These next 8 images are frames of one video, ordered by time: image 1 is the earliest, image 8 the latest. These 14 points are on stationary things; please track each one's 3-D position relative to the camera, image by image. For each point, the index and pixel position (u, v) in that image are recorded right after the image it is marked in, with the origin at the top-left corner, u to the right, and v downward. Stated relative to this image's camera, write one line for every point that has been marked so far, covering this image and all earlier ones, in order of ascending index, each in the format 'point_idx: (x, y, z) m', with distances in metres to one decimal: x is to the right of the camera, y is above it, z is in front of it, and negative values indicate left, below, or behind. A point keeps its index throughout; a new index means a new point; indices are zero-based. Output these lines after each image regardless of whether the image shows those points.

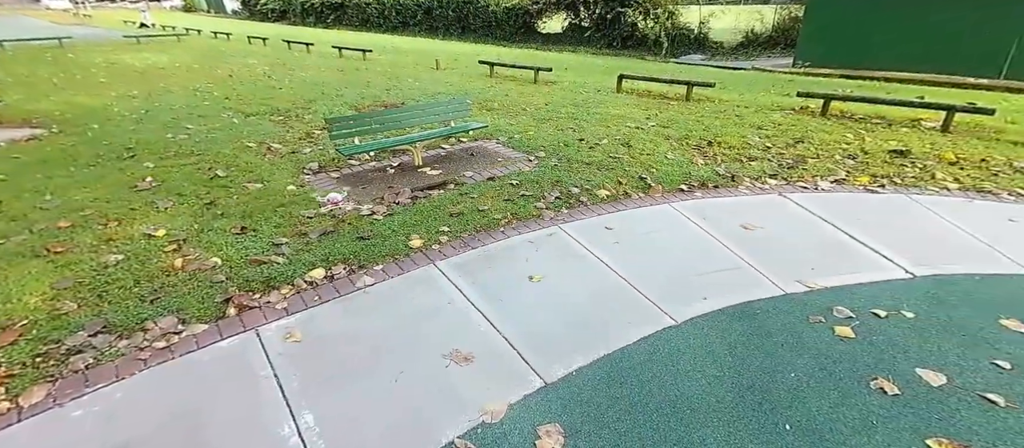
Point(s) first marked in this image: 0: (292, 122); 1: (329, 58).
0: (-3.3, +1.5, +6.7) m
1: (-5.5, +5.0, +13.6) m
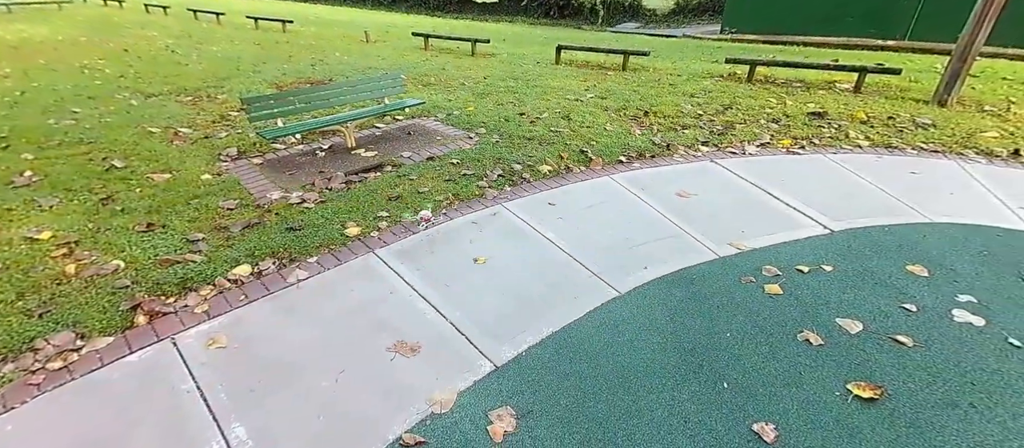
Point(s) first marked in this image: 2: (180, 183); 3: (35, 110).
0: (-4.2, +1.6, +6.1) m
1: (-7.4, +5.3, +12.4) m
2: (-2.8, +0.4, +3.9) m
3: (-6.0, +1.4, +5.7) m
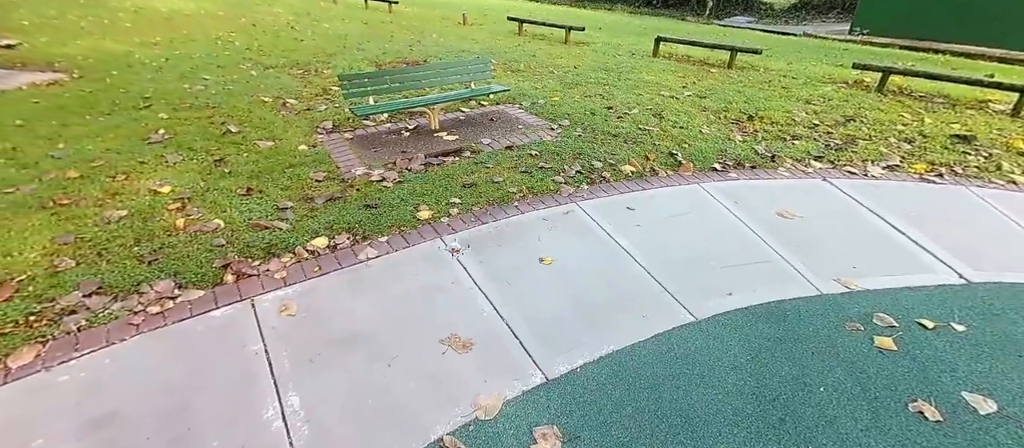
0: (-2.9, +2.1, +6.5) m
1: (-4.6, +6.3, +13.2) m
2: (-2.1, +0.7, +4.2) m
3: (-4.8, +2.1, +6.5) m
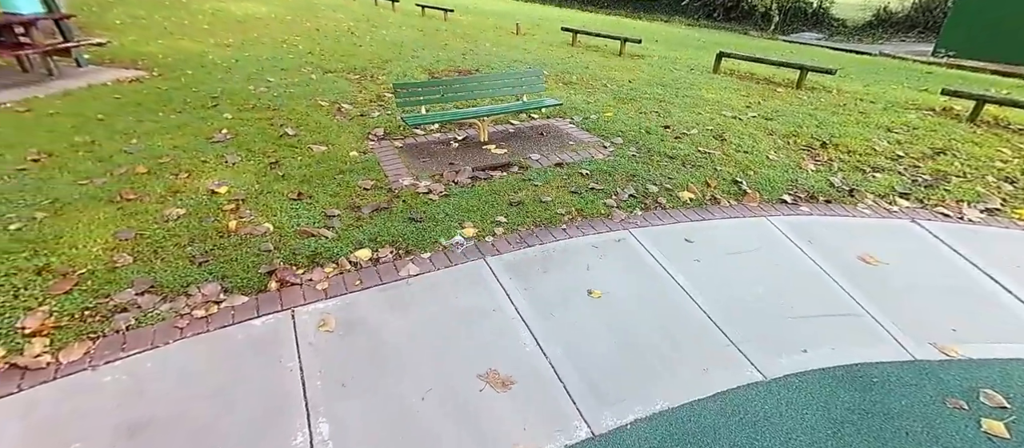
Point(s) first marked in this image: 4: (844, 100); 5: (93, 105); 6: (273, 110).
0: (-2.2, +2.1, +6.7) m
1: (-3.0, +6.2, +13.5) m
2: (-1.7, +0.6, +4.2) m
3: (-4.0, +2.2, +6.8) m
4: (+4.0, +1.5, +5.4) m
5: (-5.0, +1.4, +5.4) m
6: (-2.9, +1.4, +5.4) m
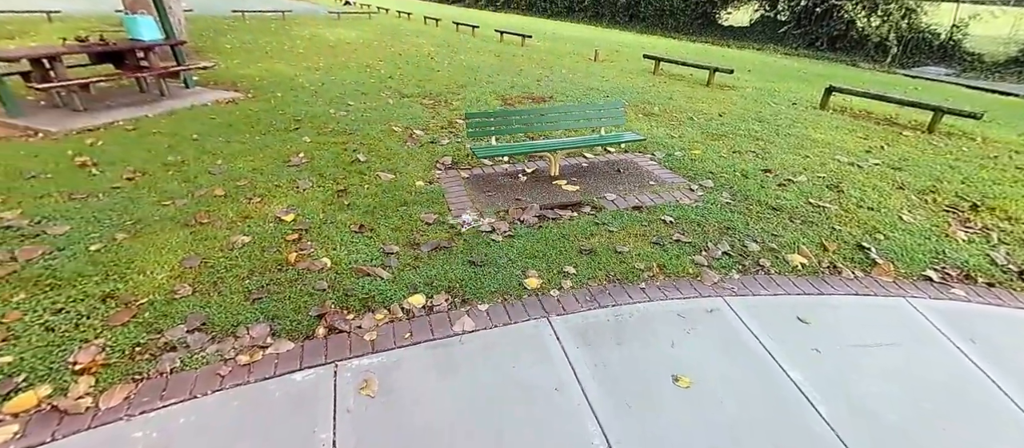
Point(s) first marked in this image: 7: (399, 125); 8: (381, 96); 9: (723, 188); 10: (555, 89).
0: (-1.1, +1.7, +6.7) m
1: (-0.7, +5.5, +13.7) m
2: (-1.0, +0.3, +4.1) m
3: (-2.9, +1.9, +7.0) m
4: (+4.8, +0.8, +4.5) m
5: (-4.1, +1.3, +5.8) m
6: (-2.0, +1.1, +5.5) m
7: (-1.5, +1.3, +5.9) m
8: (-2.1, +2.1, +7.3) m
9: (+1.7, +0.3, +3.6) m
10: (+0.7, +2.3, +7.6) m
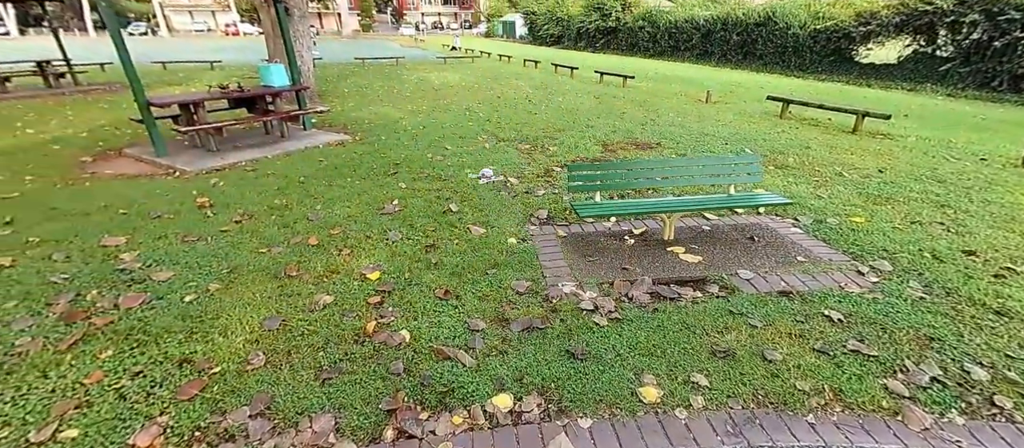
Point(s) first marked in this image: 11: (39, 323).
0: (+0.4, +1.0, +6.4) m
1: (+2.3, +4.2, +13.5) m
2: (-0.2, -0.2, +3.8) m
3: (-1.4, +1.3, +7.1) m
4: (+5.6, 0.0, +3.1) m
5: (-2.8, +0.8, +6.0) m
6: (-0.8, +0.5, +5.4) m
7: (-0.2, +0.7, +5.6) m
8: (-0.6, +1.4, +7.2) m
9: (+2.4, -0.3, +2.7) m
10: (+2.3, +1.4, +7.0) m
11: (-3.0, -0.6, +2.9) m
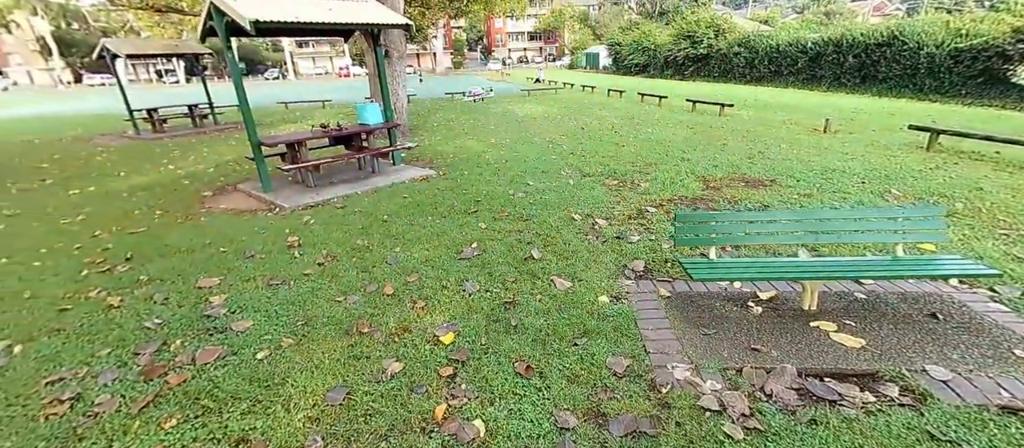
0: (+1.5, +0.4, +5.8) m
1: (+4.7, +3.1, +12.6) m
2: (+0.5, -0.6, +3.3) m
3: (-0.1, +0.7, +6.8) m
4: (+6.1, -0.4, +1.6) m
5: (-1.7, +0.2, +6.0) m
6: (+0.2, 0.0, +5.0) m
7: (+0.8, +0.1, +5.1) m
8: (+0.8, +0.7, +6.8) m
9: (+2.8, -0.7, +1.7) m
10: (+3.6, +0.7, +6.1) m
11: (-2.5, -1.0, +2.8) m
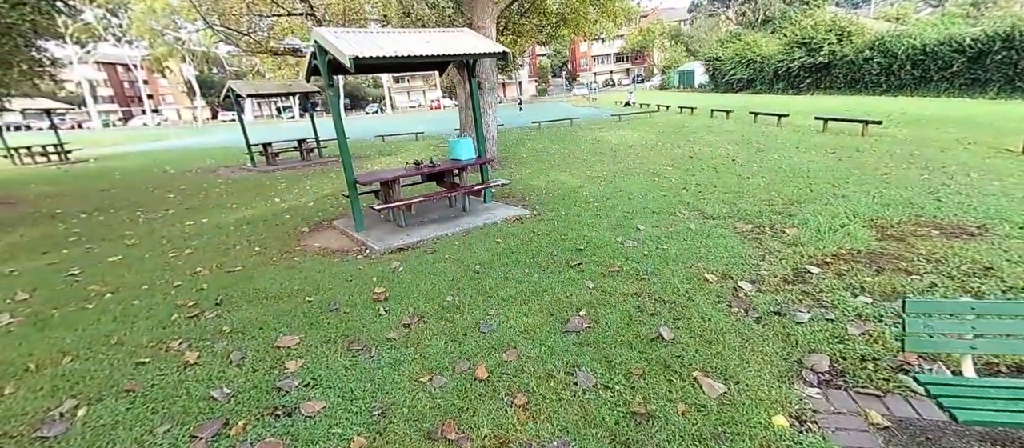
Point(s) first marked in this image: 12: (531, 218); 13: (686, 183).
0: (+2.7, -0.2, +4.6) m
1: (+7.1, +2.2, +10.8) m
2: (+1.2, -1.0, +2.3) m
3: (+1.3, 0.0, +5.9) m
4: (+6.4, -0.8, -0.4) m
5: (-0.4, -0.3, +5.4) m
6: (+1.2, -0.5, +4.1) m
7: (+1.8, -0.4, +4.1) m
8: (+2.1, +0.1, +5.8) m
9: (+3.2, -1.1, +0.4) m
10: (+4.7, +0.1, +4.6) m
11: (-1.8, -1.4, +2.4) m
12: (+0.3, +0.1, +6.5) m
13: (+2.9, +0.7, +7.4) m
